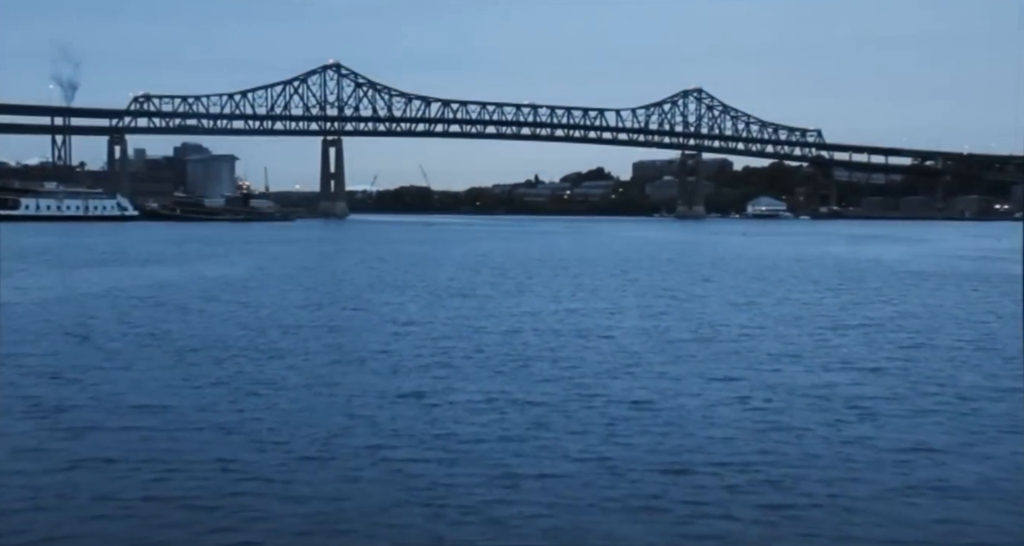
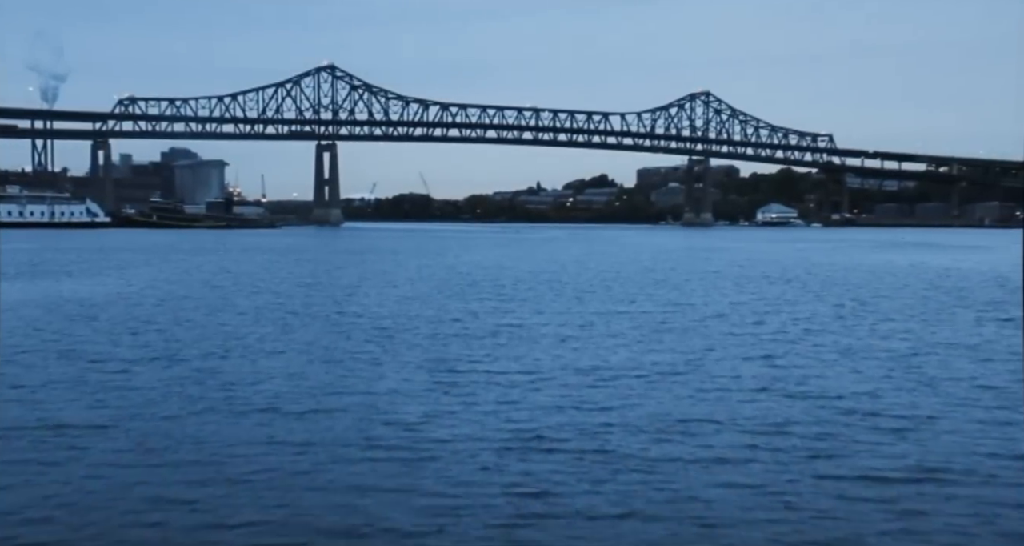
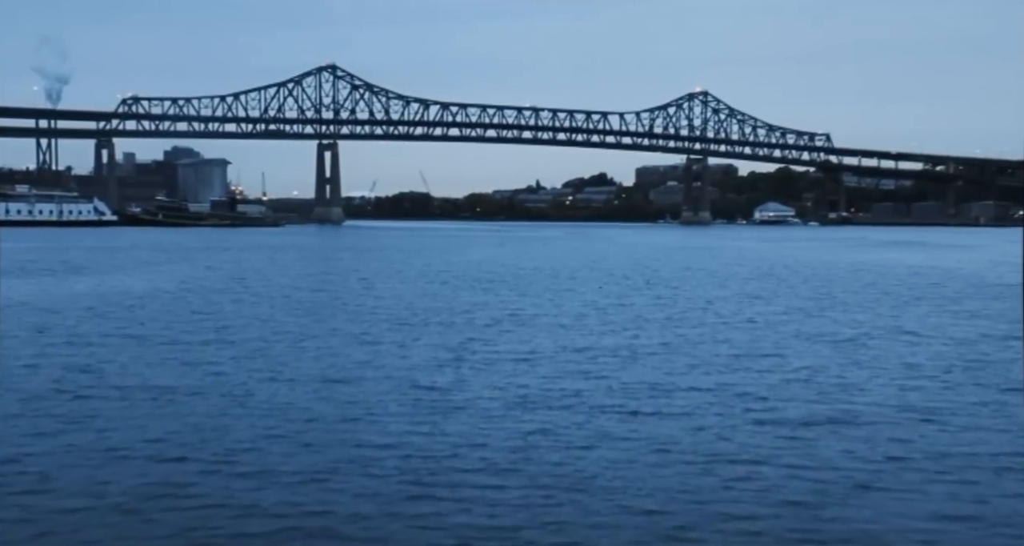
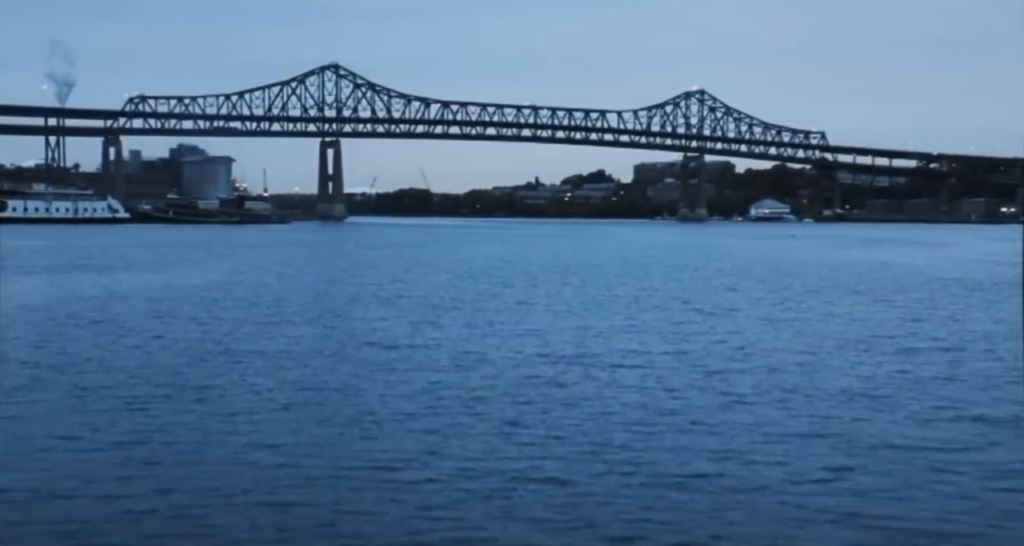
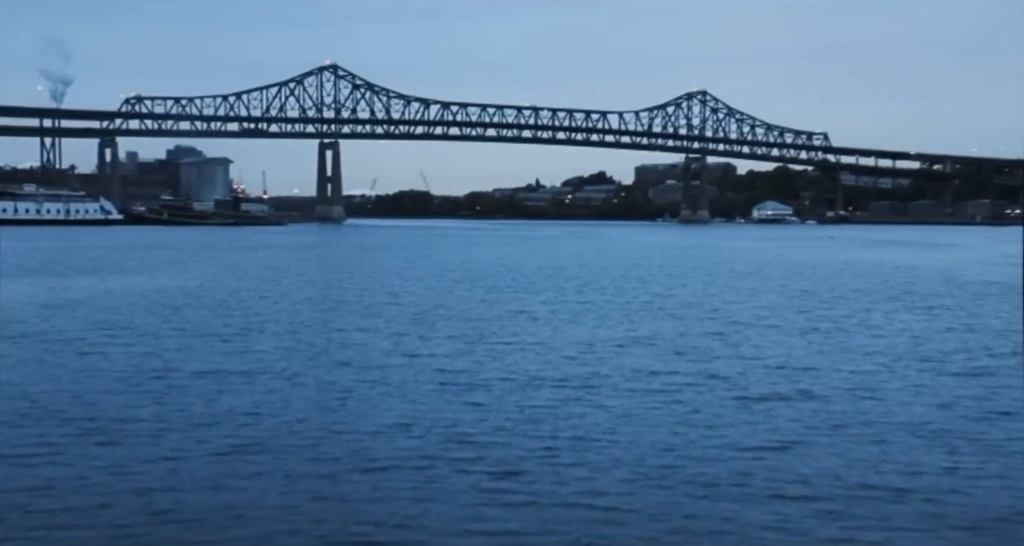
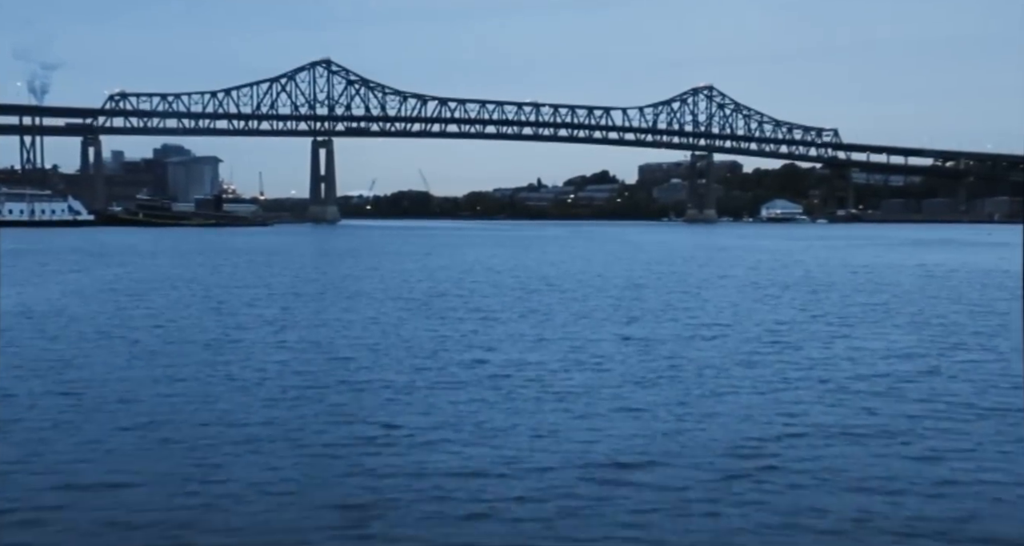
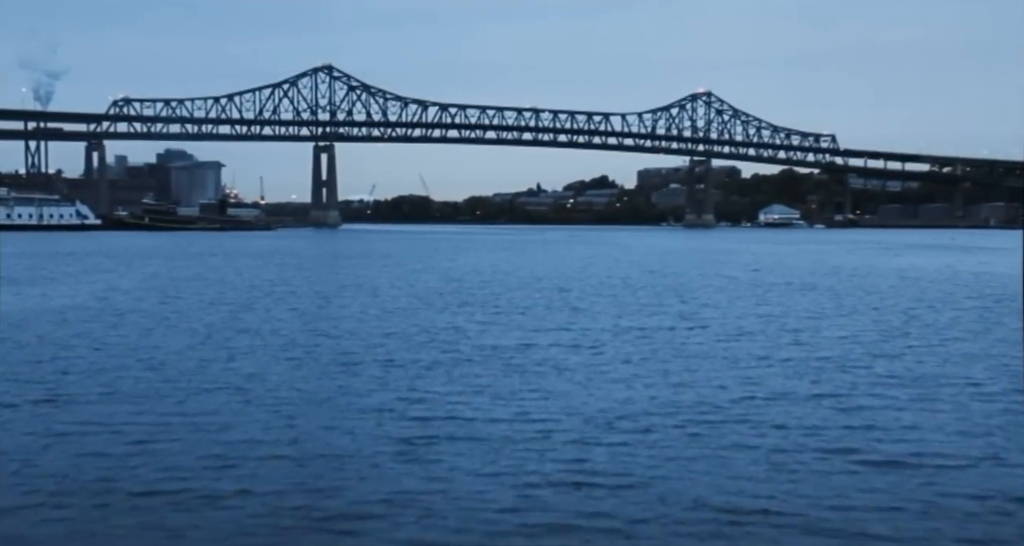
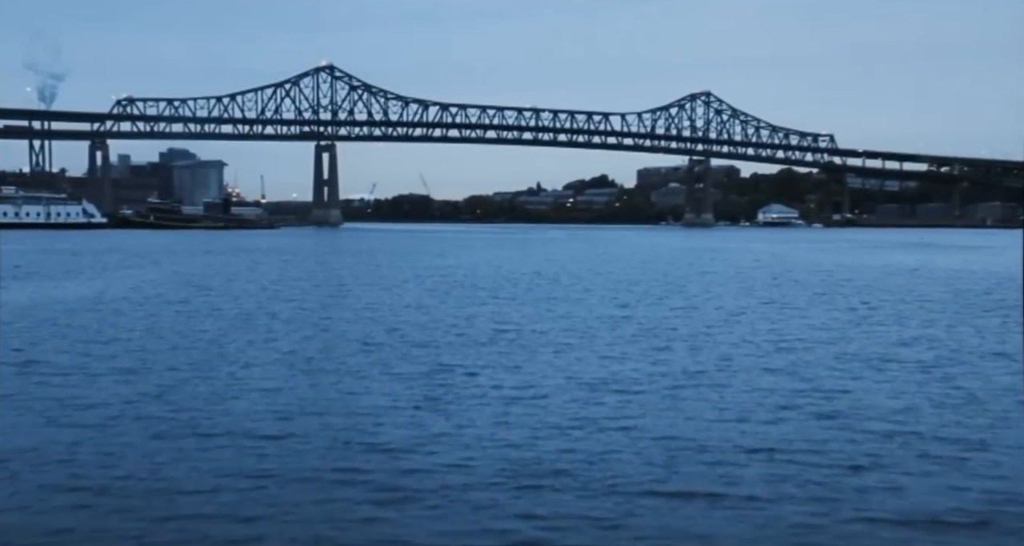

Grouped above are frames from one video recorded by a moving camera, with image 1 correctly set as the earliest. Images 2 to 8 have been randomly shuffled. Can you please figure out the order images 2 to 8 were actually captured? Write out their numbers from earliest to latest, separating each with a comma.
4, 5, 3, 2, 8, 7, 6
